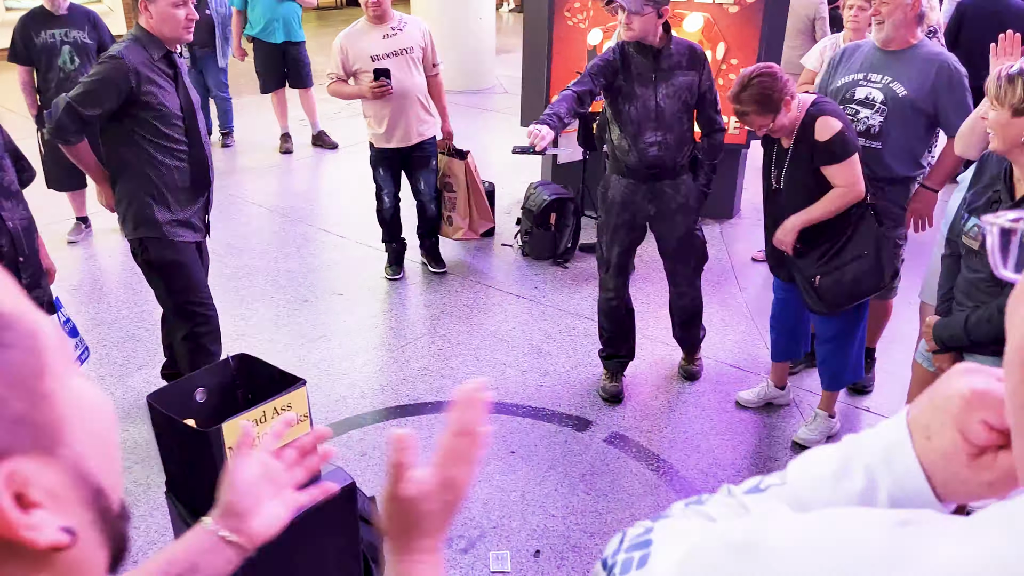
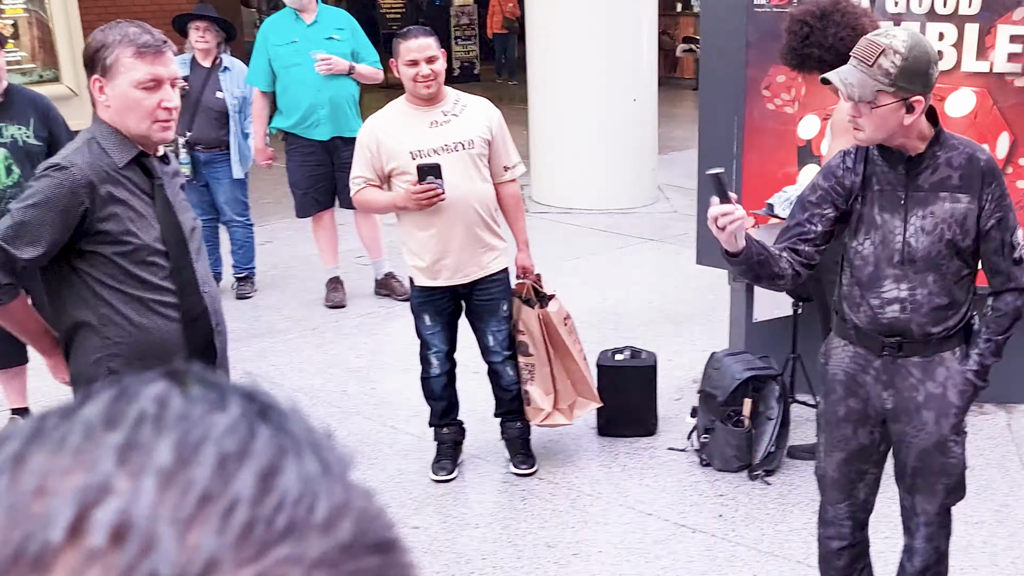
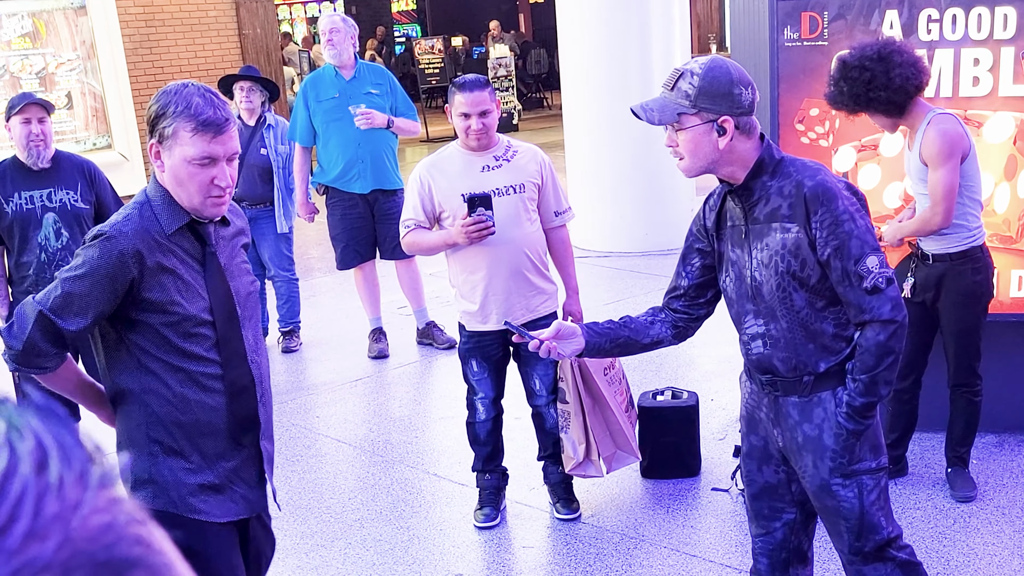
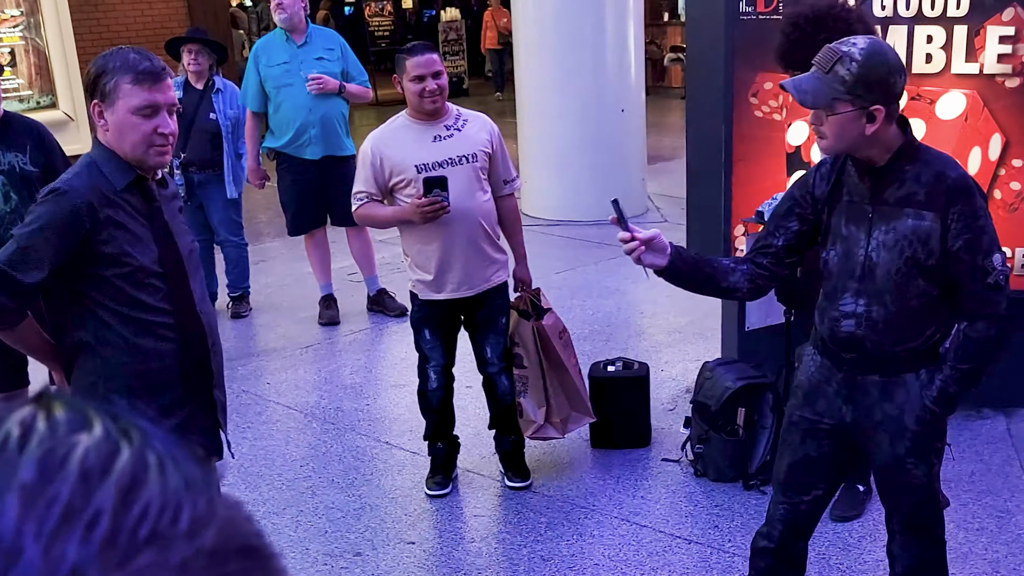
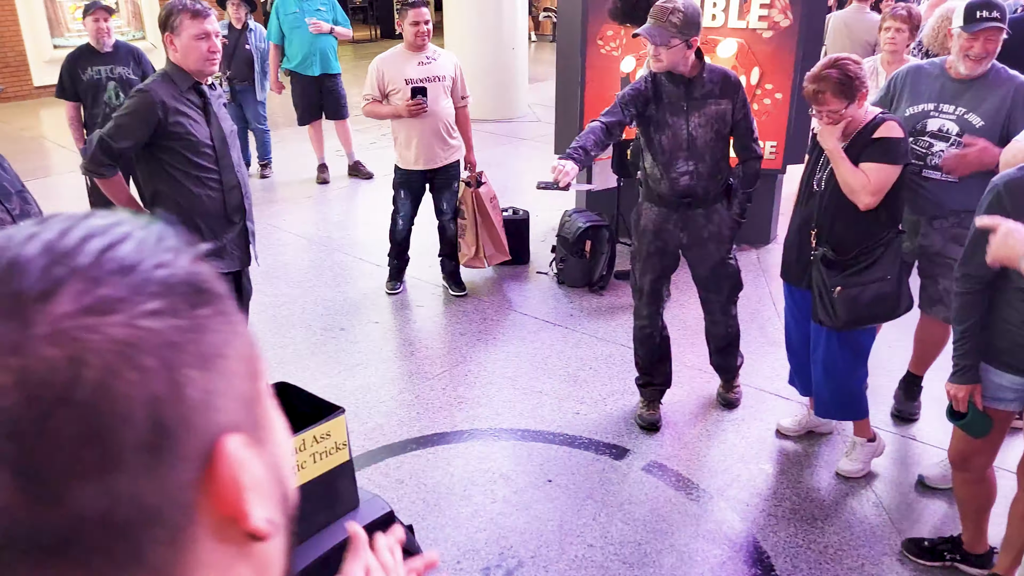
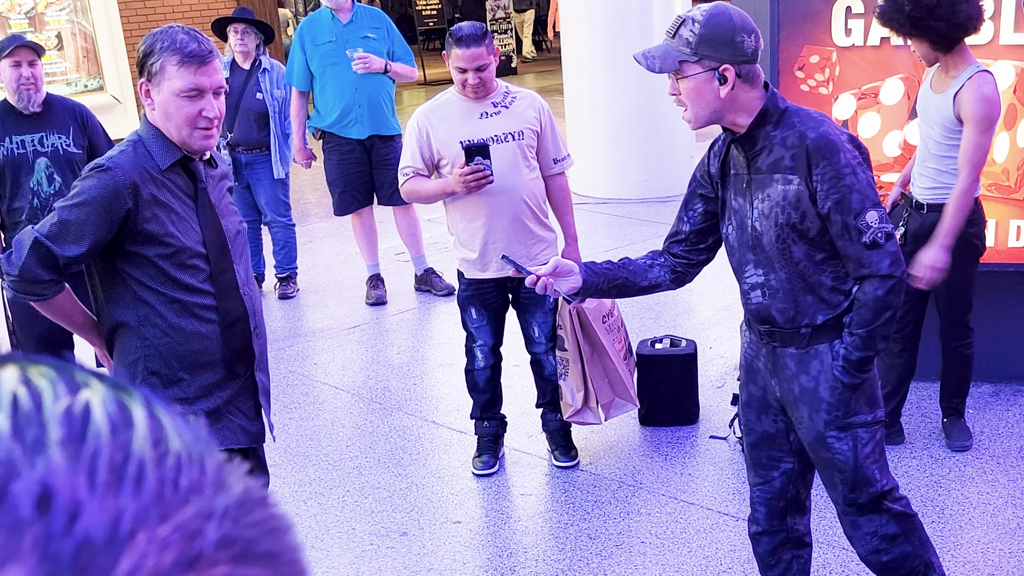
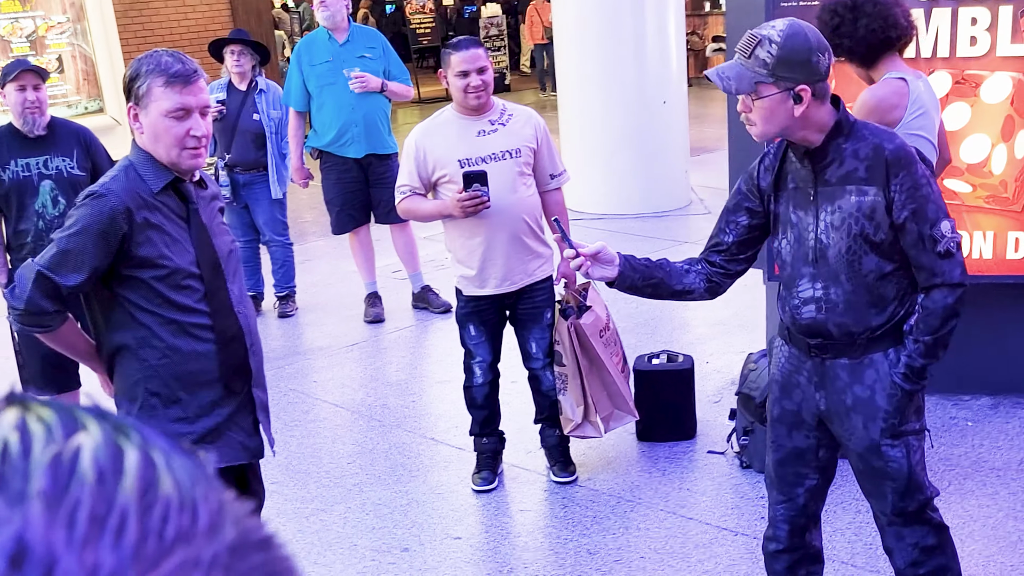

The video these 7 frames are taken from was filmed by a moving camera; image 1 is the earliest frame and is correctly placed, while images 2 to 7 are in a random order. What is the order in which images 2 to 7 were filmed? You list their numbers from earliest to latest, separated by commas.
5, 2, 4, 7, 6, 3
